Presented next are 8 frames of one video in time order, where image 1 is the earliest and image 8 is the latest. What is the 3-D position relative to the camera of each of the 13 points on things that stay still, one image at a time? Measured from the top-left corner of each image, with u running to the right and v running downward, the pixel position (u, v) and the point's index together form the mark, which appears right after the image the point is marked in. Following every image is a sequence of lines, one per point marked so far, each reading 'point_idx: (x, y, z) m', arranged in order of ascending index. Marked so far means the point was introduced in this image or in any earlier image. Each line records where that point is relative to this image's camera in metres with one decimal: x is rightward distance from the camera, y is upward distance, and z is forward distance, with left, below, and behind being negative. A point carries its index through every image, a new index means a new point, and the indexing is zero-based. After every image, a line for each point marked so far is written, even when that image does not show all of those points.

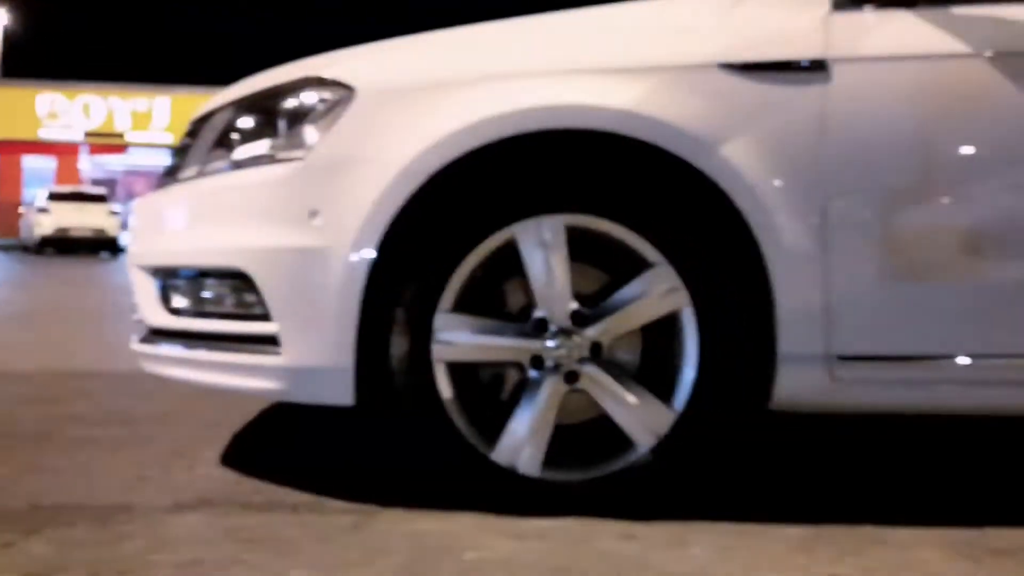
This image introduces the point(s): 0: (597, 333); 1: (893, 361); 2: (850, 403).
0: (+0.3, -0.1, +2.9) m
1: (+1.2, -0.2, +2.8) m
2: (+1.1, -0.4, +2.9) m
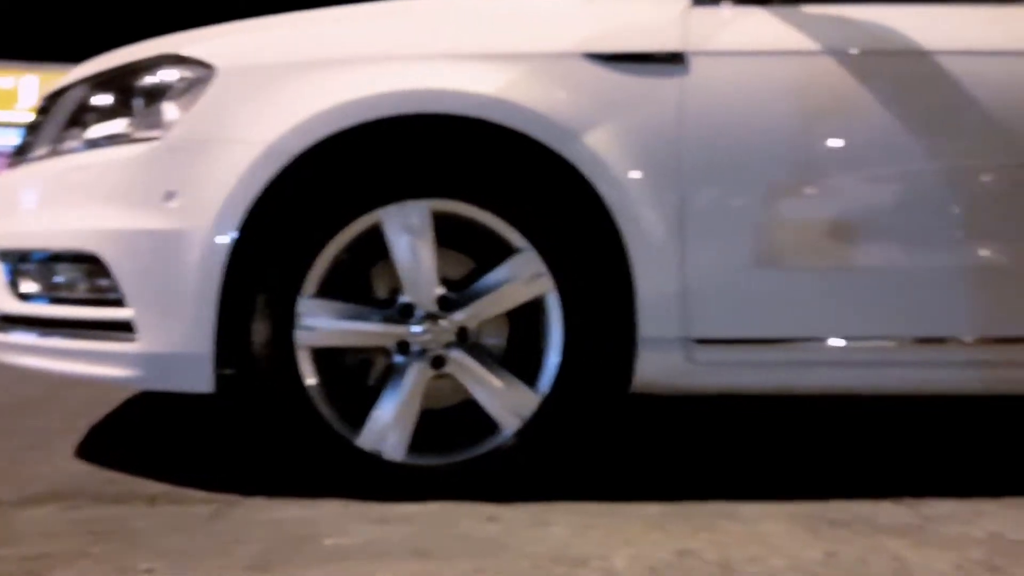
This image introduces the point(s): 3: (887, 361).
0: (-0.2, -0.1, +2.9) m
1: (+0.8, -0.2, +2.9) m
2: (+0.6, -0.3, +3.0) m
3: (+1.2, -0.2, +3.0) m
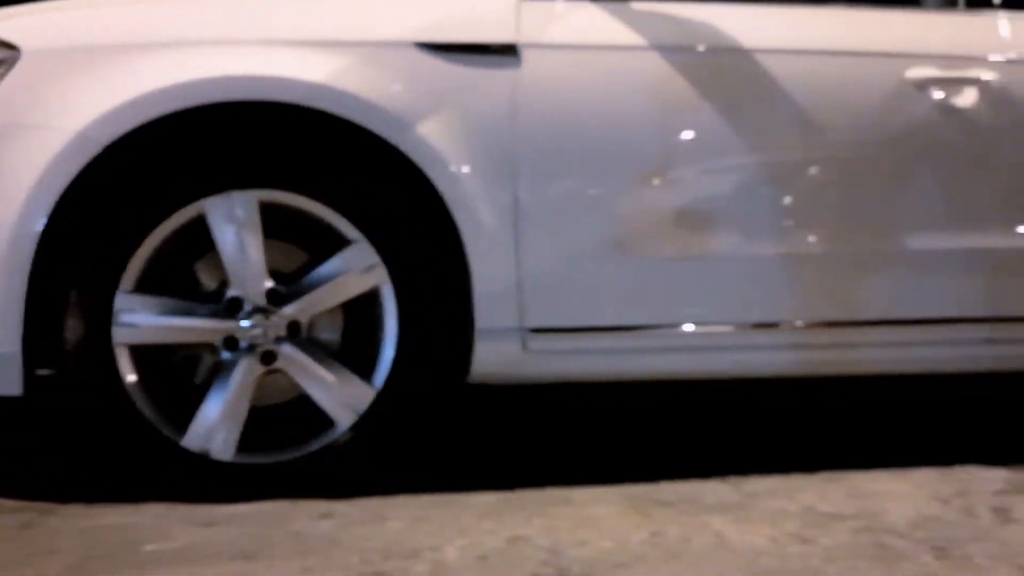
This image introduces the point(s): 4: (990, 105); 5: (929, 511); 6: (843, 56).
0: (-0.7, -0.1, +2.8) m
1: (+0.2, -0.1, +3.0) m
2: (+0.1, -0.3, +3.0) m
3: (+0.7, -0.2, +3.1) m
4: (+1.7, +0.6, +3.3) m
5: (+1.3, -0.7, +2.8) m
6: (+1.1, +0.8, +3.2) m
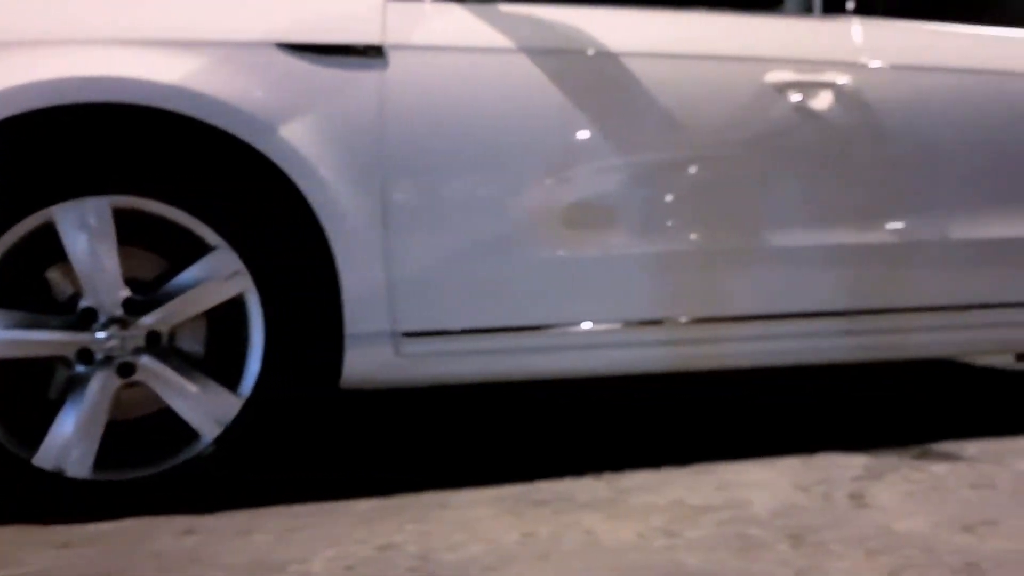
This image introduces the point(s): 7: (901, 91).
0: (-1.0, -0.1, +2.7) m
1: (-0.2, -0.2, +3.0) m
2: (-0.3, -0.3, +3.0) m
3: (+0.3, -0.2, +3.2) m
4: (+1.2, +0.7, +3.4) m
5: (+0.9, -0.7, +2.9) m
6: (+0.7, +0.8, +3.2) m
7: (+1.5, +0.8, +3.6) m
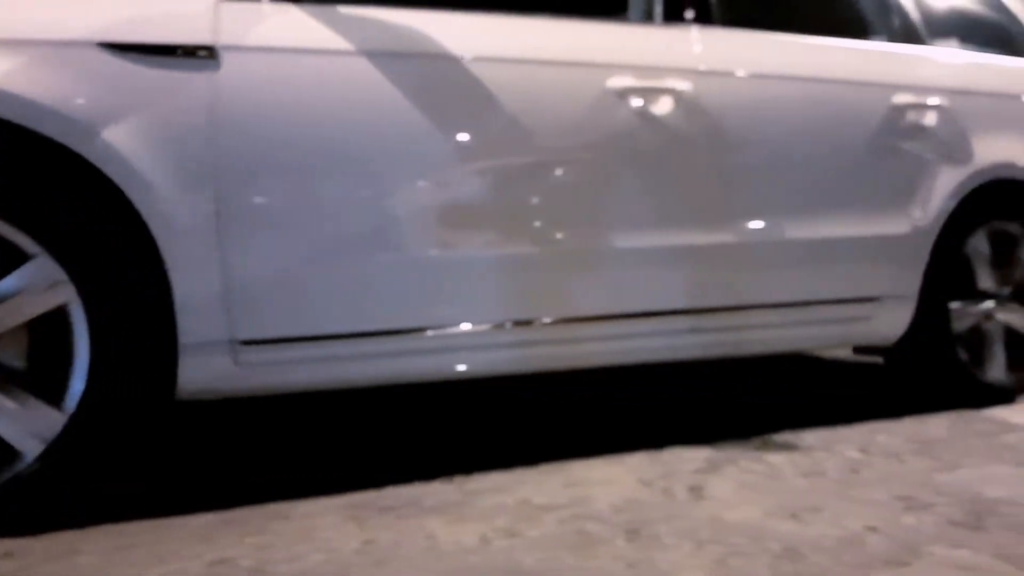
0: (-1.5, -0.1, +2.5) m
1: (-0.7, -0.2, +2.9) m
2: (-0.8, -0.3, +2.9) m
3: (-0.3, -0.2, +3.2) m
4: (+0.7, +0.7, +3.6) m
5: (+0.4, -0.7, +3.0) m
6: (+0.1, +0.8, +3.3) m
7: (+0.9, +0.8, +3.7) m
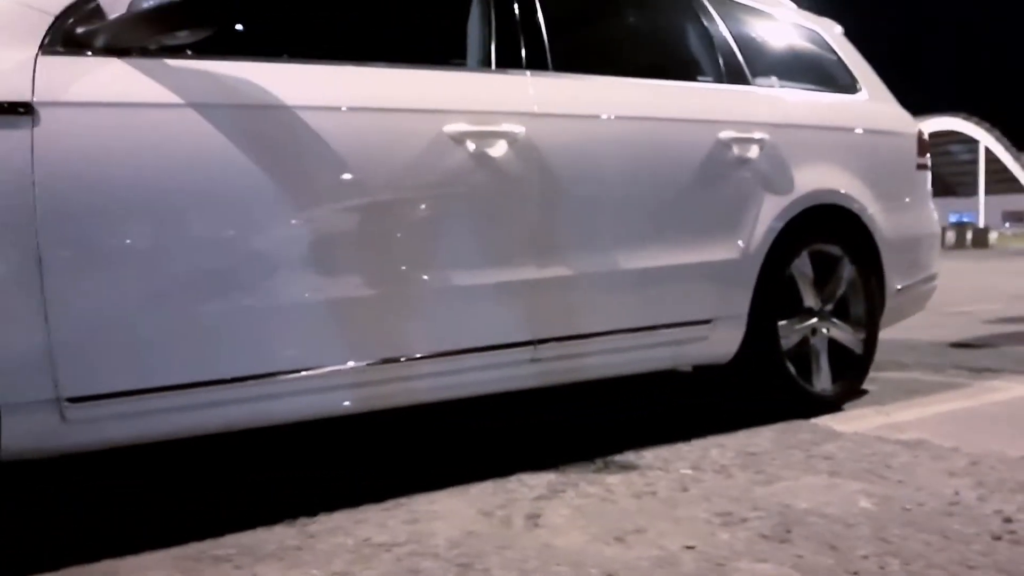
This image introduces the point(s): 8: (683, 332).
0: (-2.0, -0.3, +2.4) m
1: (-1.2, -0.3, +2.9) m
2: (-1.3, -0.5, +2.9) m
3: (-0.8, -0.4, +3.2) m
4: (0.0, +0.5, +3.7) m
5: (-0.1, -0.8, +3.1) m
6: (-0.5, +0.6, +3.4) m
7: (+0.2, +0.6, +3.9) m
8: (+0.8, -0.2, +4.4) m
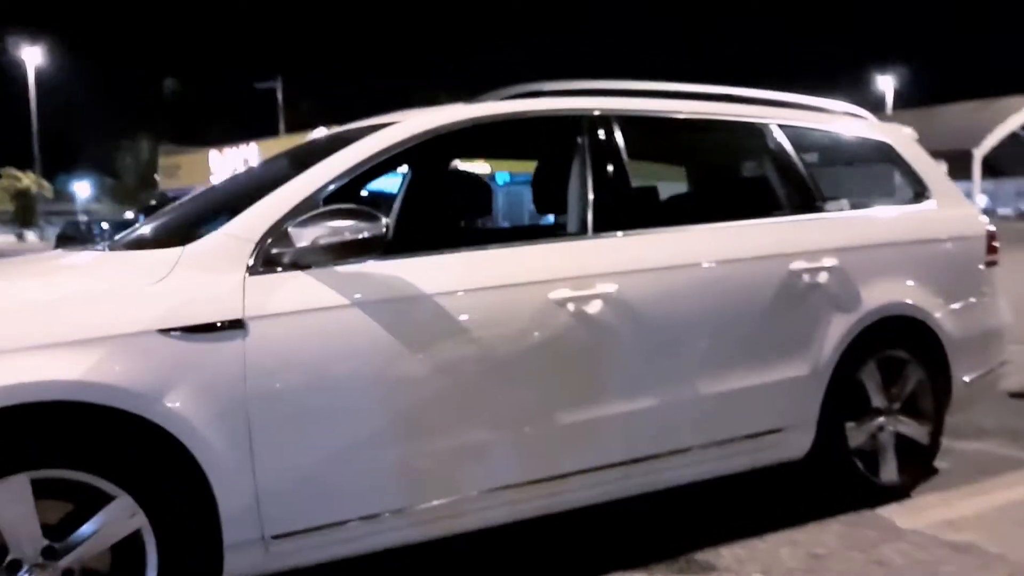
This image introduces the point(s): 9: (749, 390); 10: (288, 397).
0: (-1.6, -1.0, +3.4) m
1: (-0.8, -1.0, +3.8) m
2: (-1.0, -1.1, +3.8) m
3: (-0.4, -1.0, +4.1) m
4: (+0.5, -0.1, +4.4) m
5: (+0.3, -1.5, +3.9) m
6: (0.0, 0.0, +4.2) m
7: (+0.7, 0.0, +4.6) m
8: (+1.4, -0.8, +5.0) m
9: (+1.3, -0.5, +4.9) m
10: (-0.9, -0.5, +3.7) m
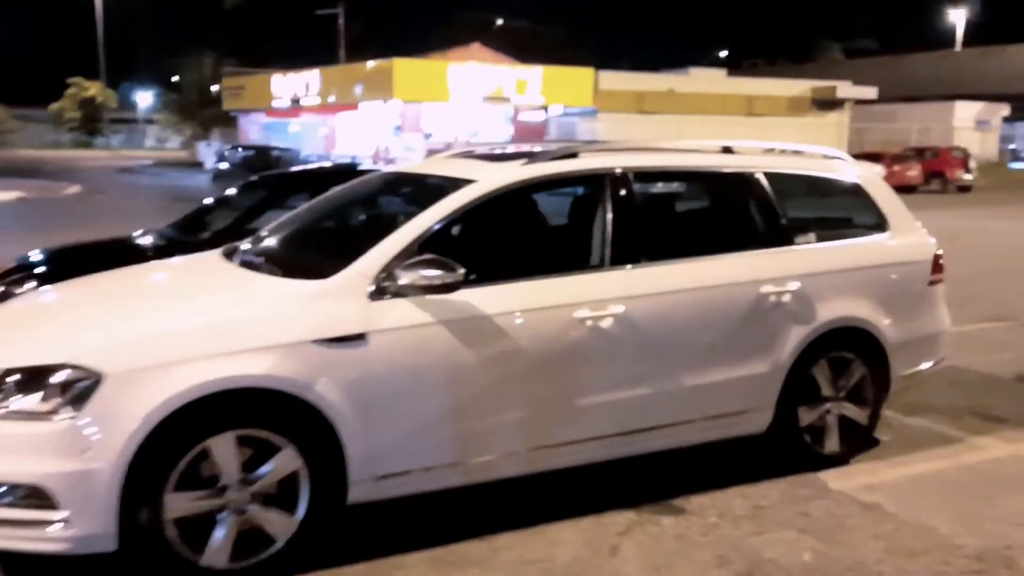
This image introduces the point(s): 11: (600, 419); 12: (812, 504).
0: (-1.5, -1.1, +5.3) m
1: (-0.7, -1.1, +5.7) m
2: (-0.8, -1.3, +5.7) m
3: (-0.2, -1.2, +5.9) m
4: (+0.7, -0.2, +6.1) m
5: (+0.4, -1.6, +5.7) m
6: (+0.2, -0.1, +5.9) m
7: (+1.0, -0.1, +6.3) m
8: (+1.6, -1.0, +6.8) m
9: (+1.5, -0.7, +6.6) m
10: (-0.7, -0.7, +5.5) m
11: (+0.6, -0.9, +6.2) m
12: (+2.1, -1.5, +6.5) m
